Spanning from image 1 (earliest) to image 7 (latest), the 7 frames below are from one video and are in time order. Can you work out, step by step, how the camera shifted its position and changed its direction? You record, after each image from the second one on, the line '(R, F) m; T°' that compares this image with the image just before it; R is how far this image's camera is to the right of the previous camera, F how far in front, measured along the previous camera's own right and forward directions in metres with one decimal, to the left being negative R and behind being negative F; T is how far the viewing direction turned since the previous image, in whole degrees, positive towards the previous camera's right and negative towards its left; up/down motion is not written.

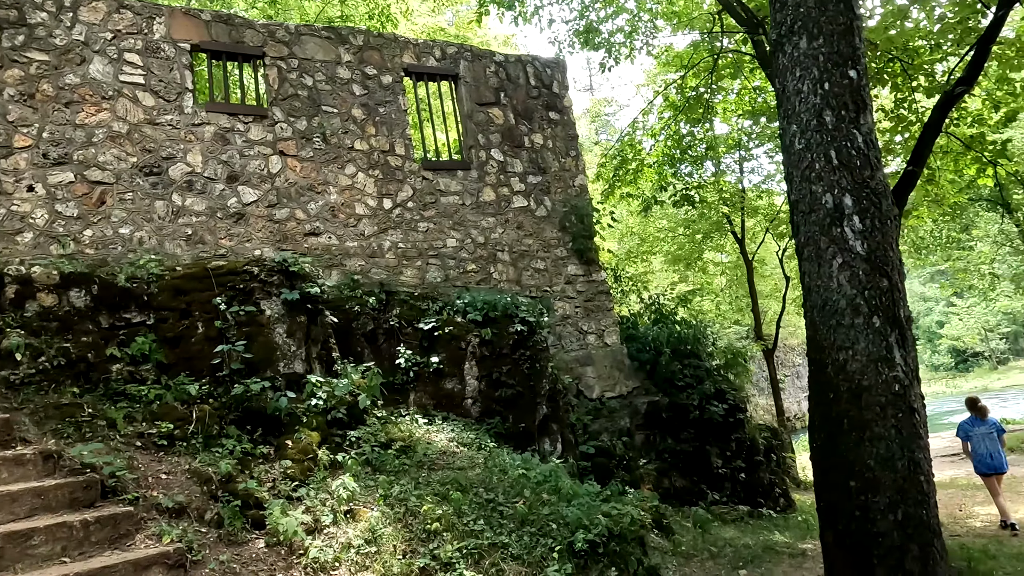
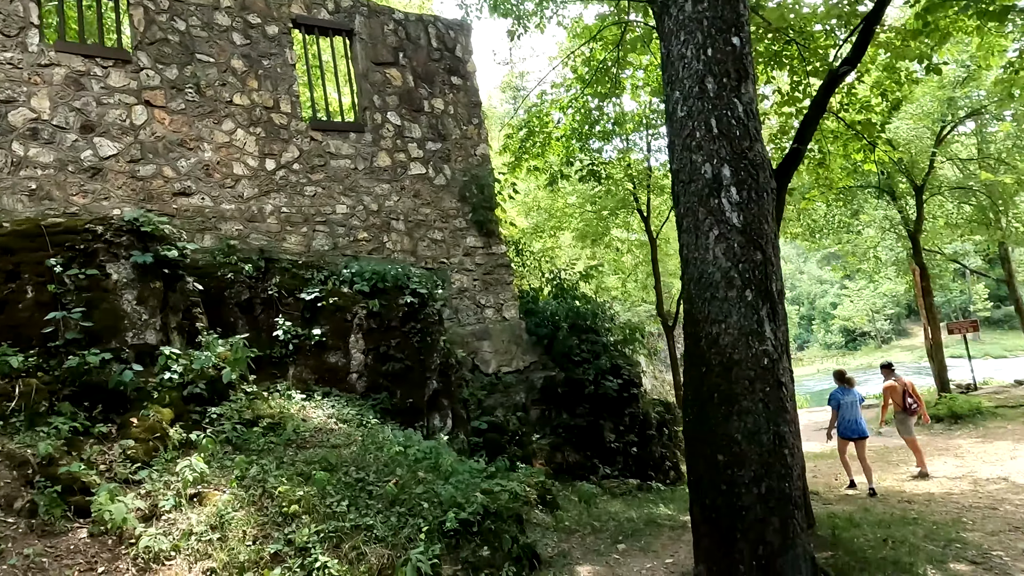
(+0.3, +0.2) m; +7°
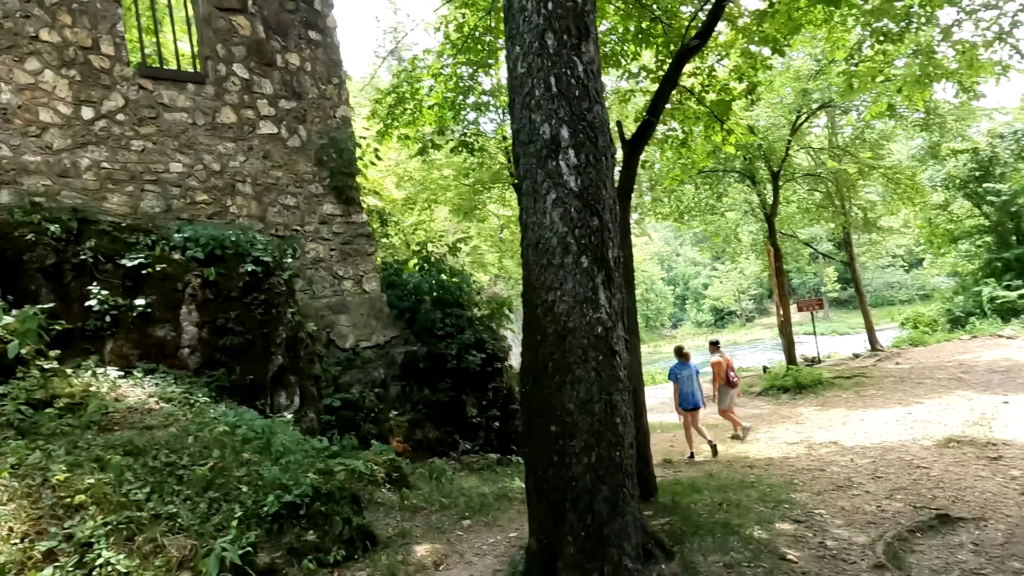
(+0.3, +0.2) m; +9°
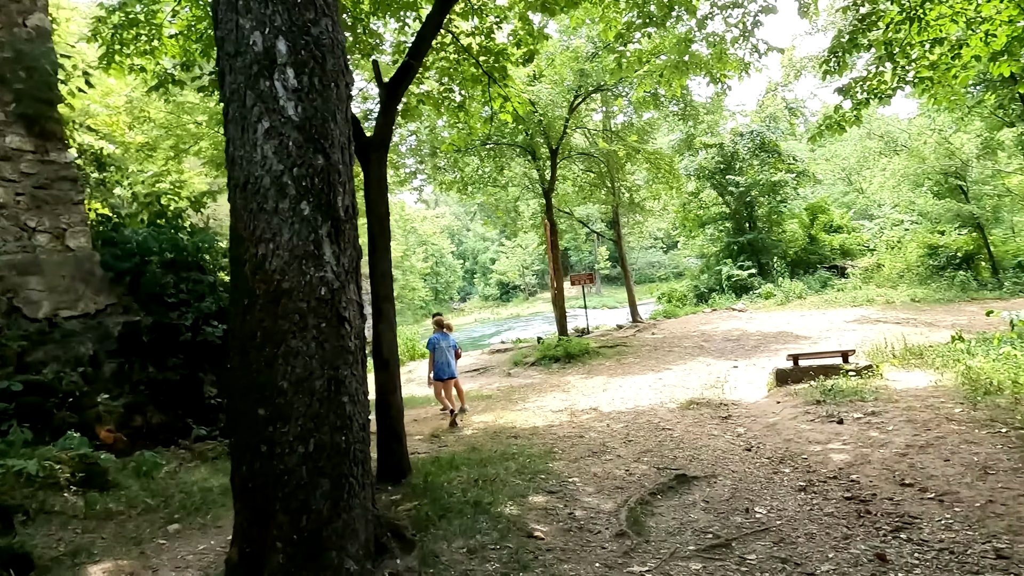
(+0.3, +0.4) m; +18°
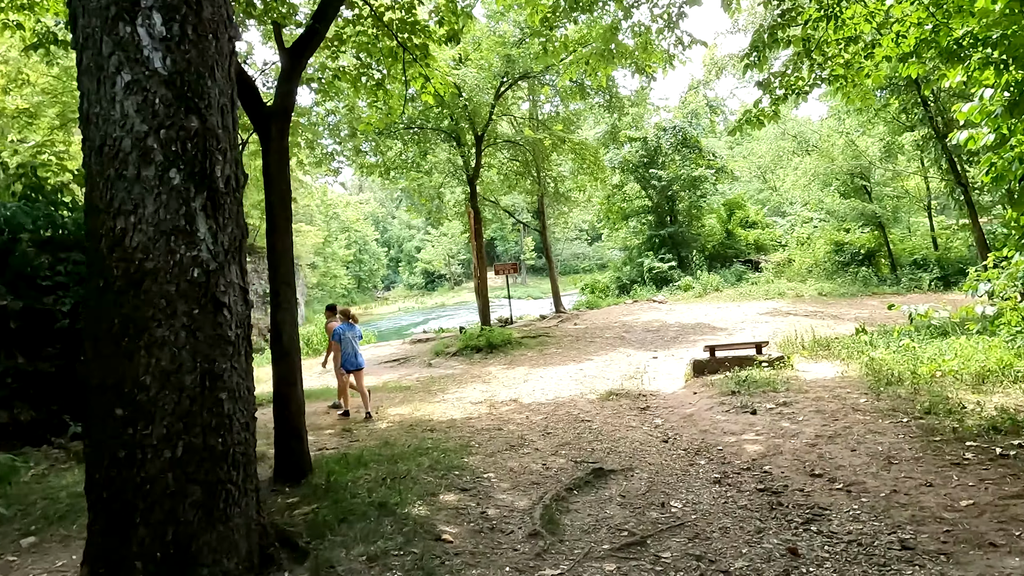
(+0.1, +0.2) m; +6°
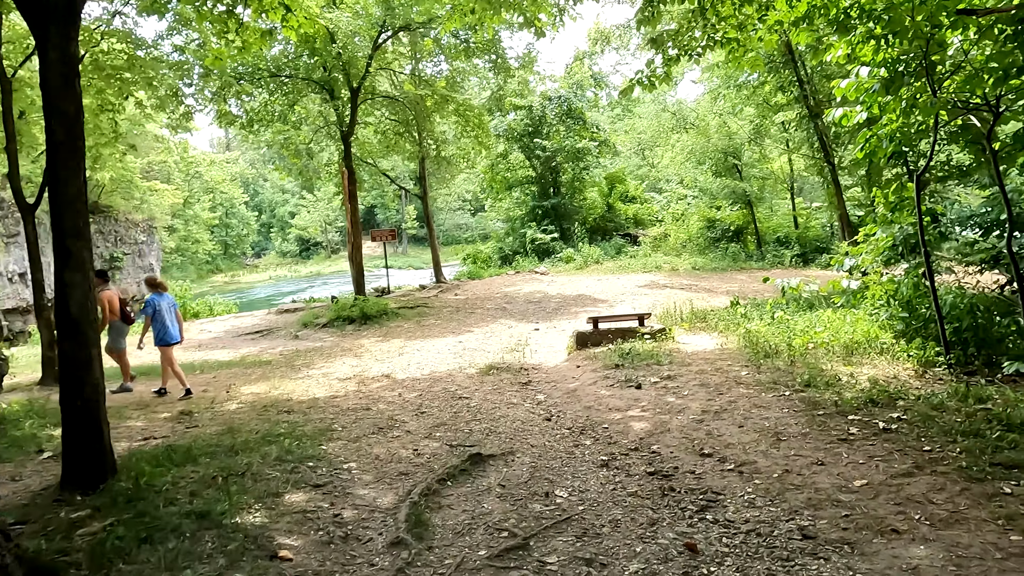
(+0.1, +0.6) m; +10°
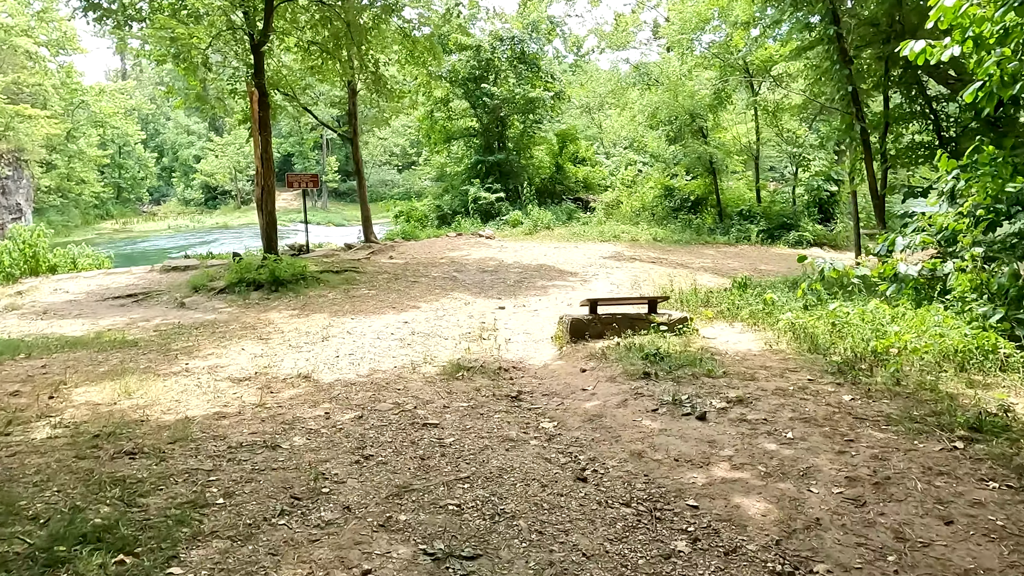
(-0.5, +2.2) m; +7°
